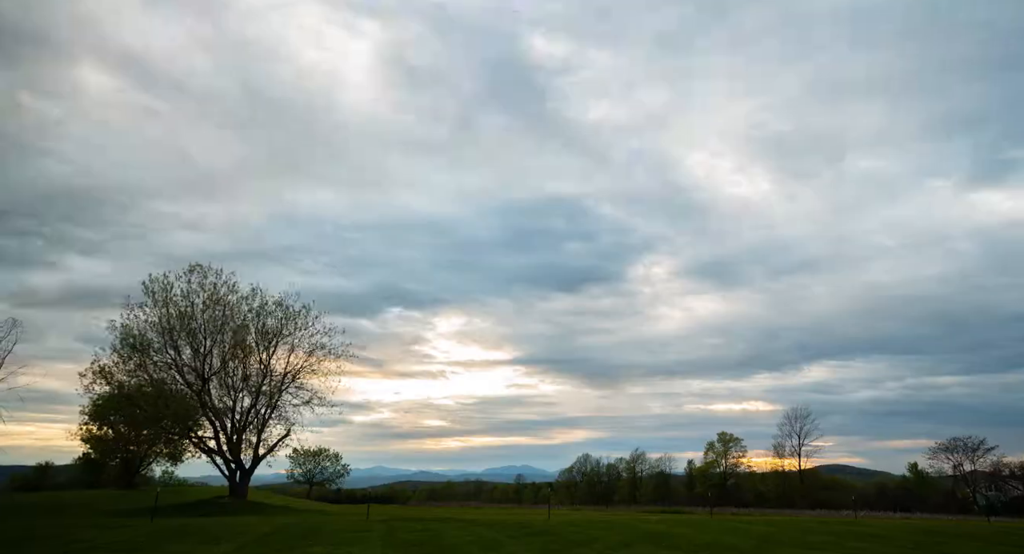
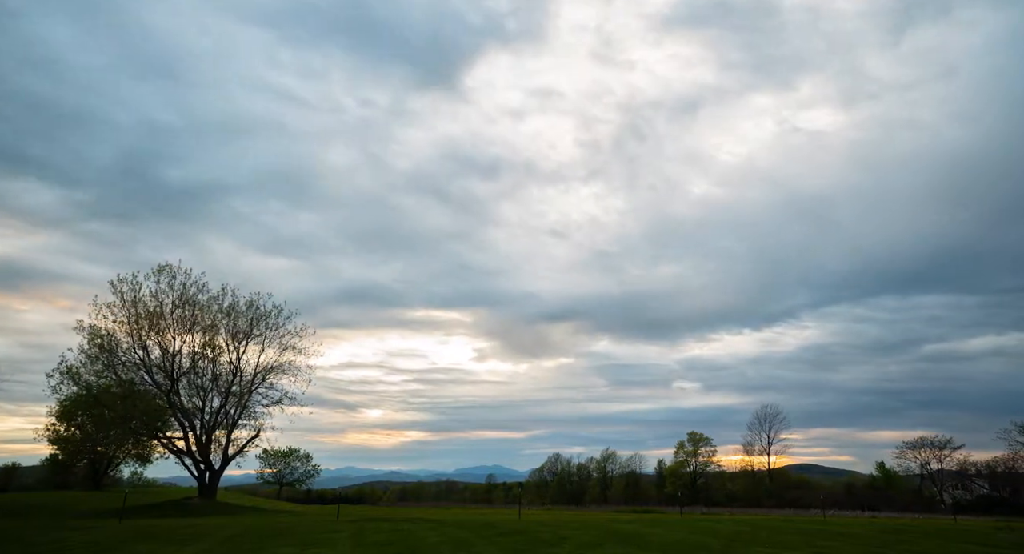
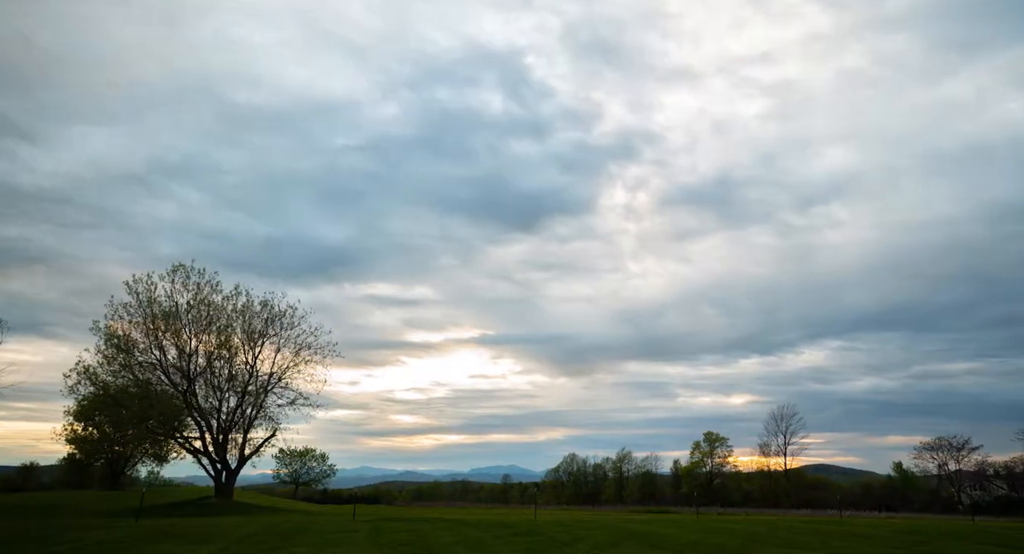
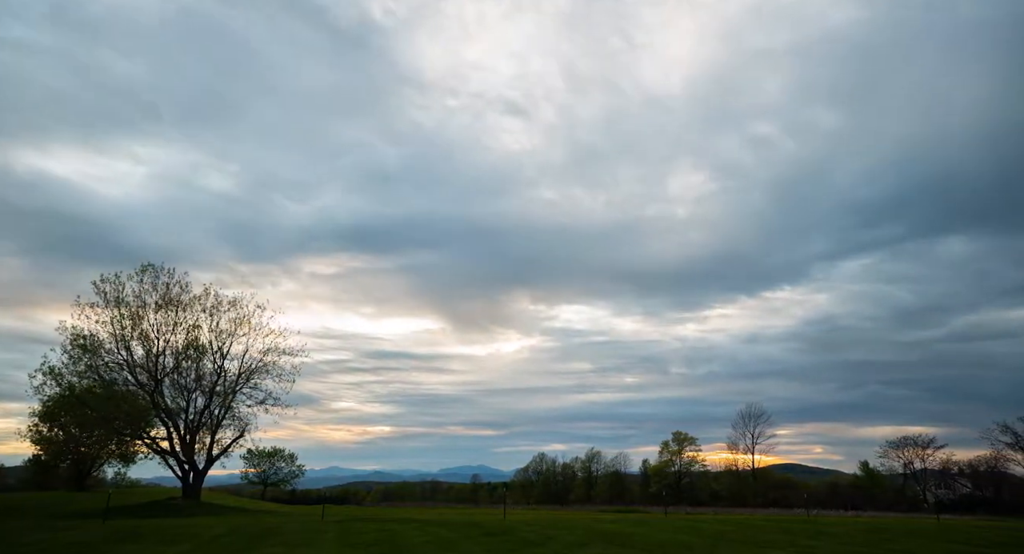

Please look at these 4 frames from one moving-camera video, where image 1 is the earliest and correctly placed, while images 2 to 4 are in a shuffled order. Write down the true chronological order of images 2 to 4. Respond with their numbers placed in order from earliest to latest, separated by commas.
3, 2, 4
